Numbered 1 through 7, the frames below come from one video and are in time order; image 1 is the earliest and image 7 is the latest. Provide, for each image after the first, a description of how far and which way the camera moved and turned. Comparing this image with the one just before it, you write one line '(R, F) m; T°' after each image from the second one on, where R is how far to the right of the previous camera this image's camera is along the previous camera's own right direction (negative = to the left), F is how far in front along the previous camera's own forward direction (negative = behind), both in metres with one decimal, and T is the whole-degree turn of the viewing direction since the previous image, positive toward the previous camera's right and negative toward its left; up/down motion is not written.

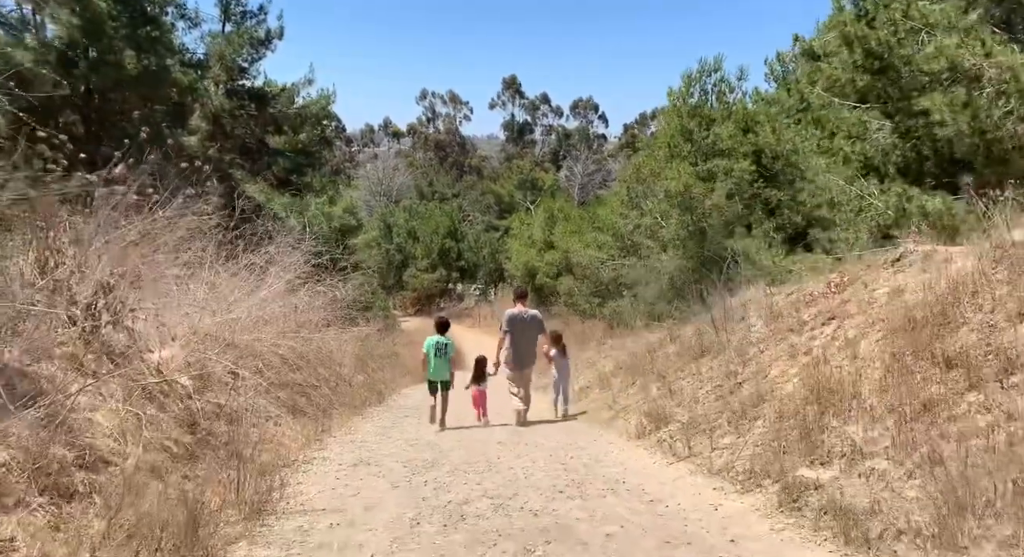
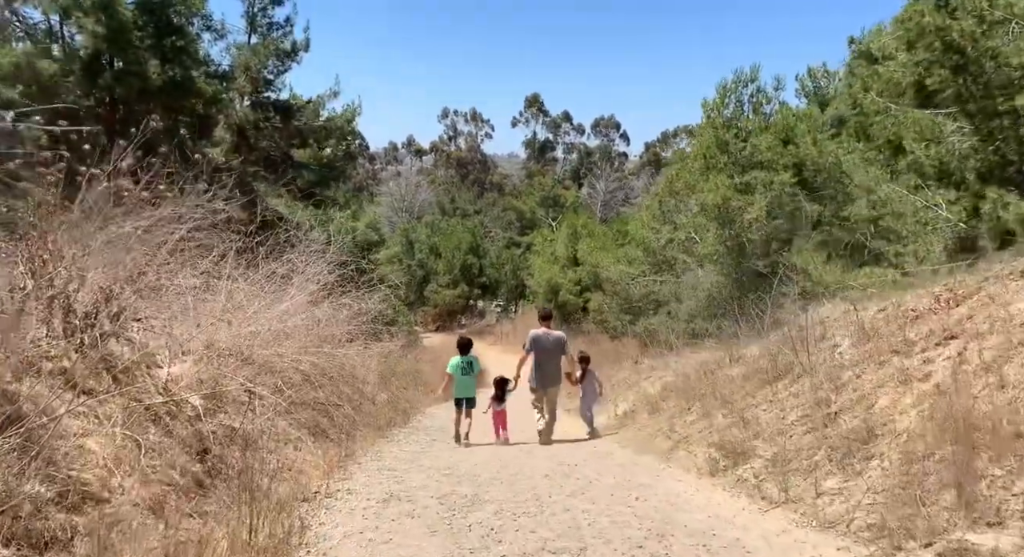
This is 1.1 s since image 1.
(-0.3, +1.0) m; -1°
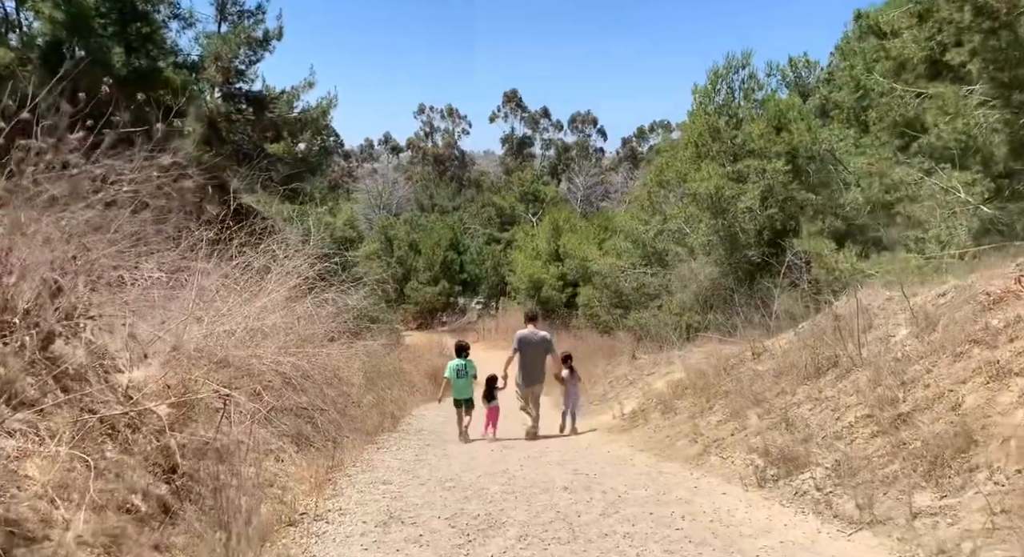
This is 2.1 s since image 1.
(-0.3, +1.0) m; +1°
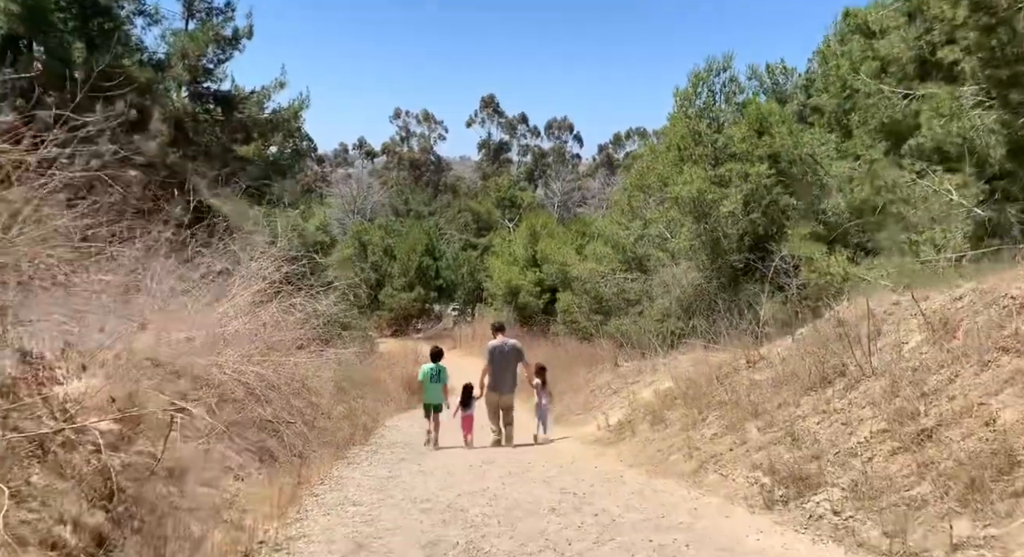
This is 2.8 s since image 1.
(0.0, +0.6) m; +2°
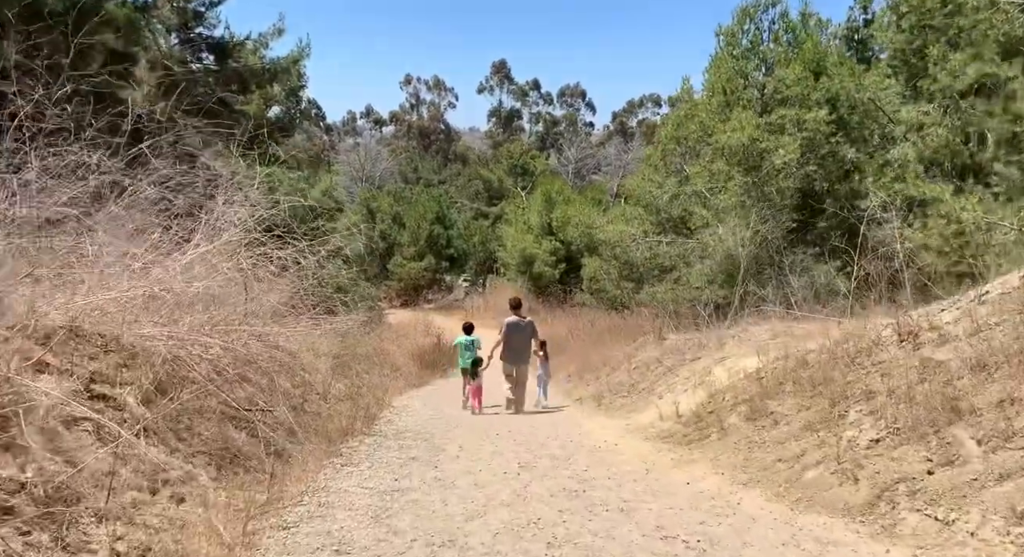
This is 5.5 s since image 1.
(-0.3, +2.7) m; -1°
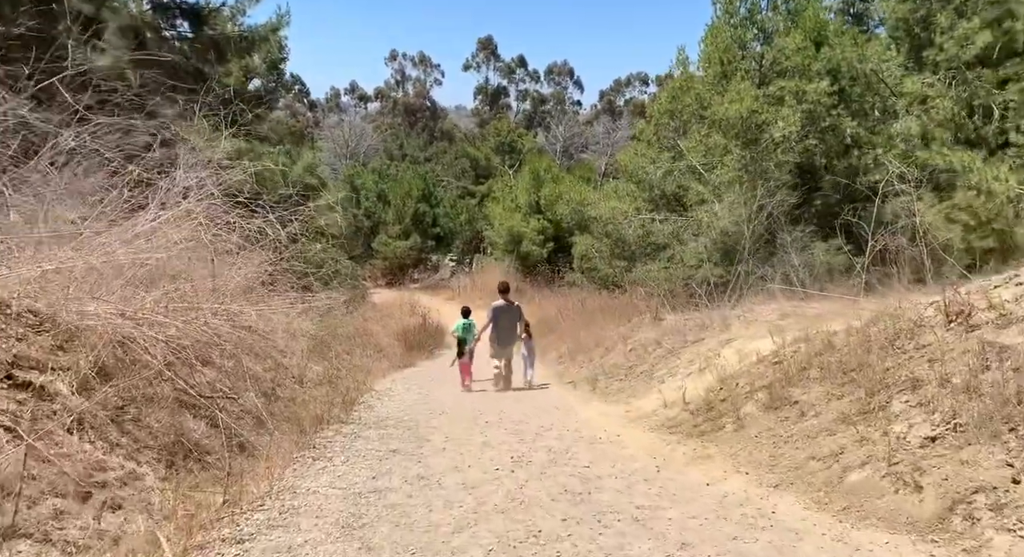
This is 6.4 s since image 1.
(0.0, +0.9) m; +1°
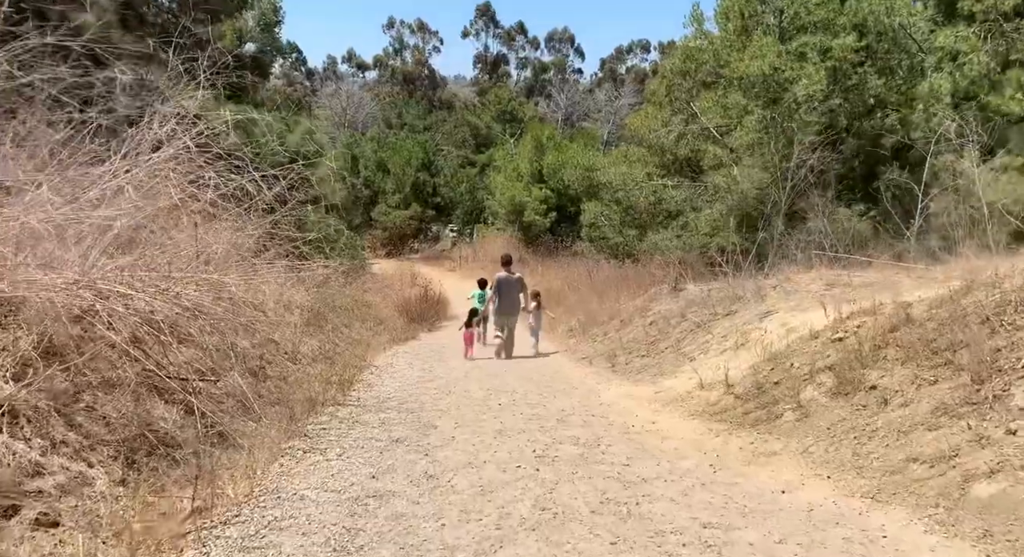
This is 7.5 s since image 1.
(-0.2, +1.0) m; 0°
